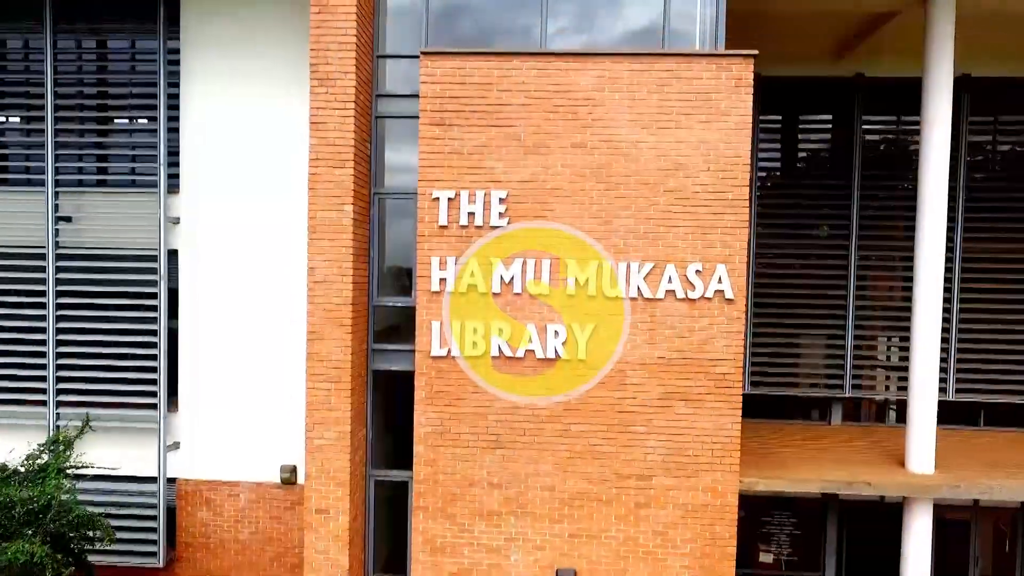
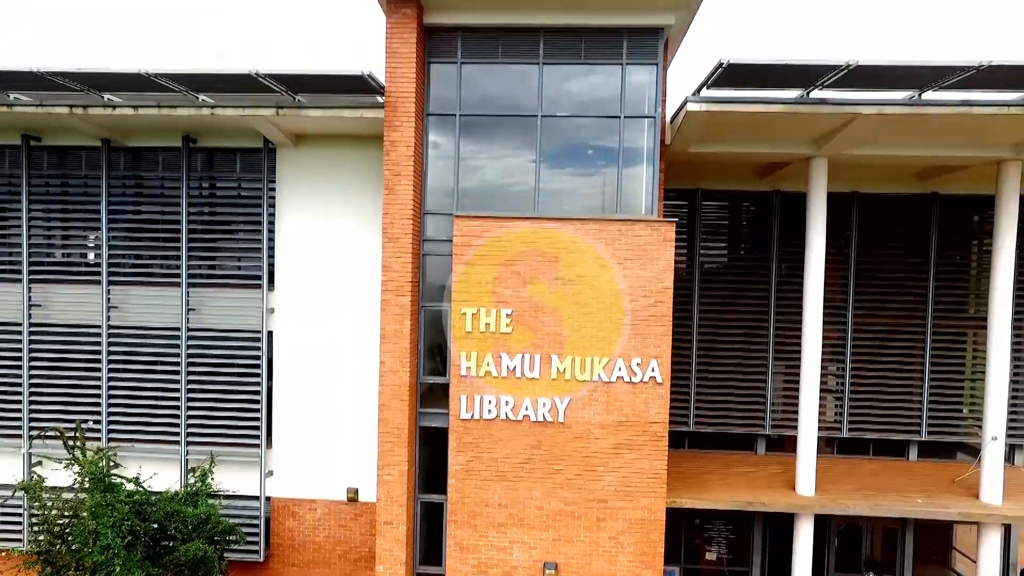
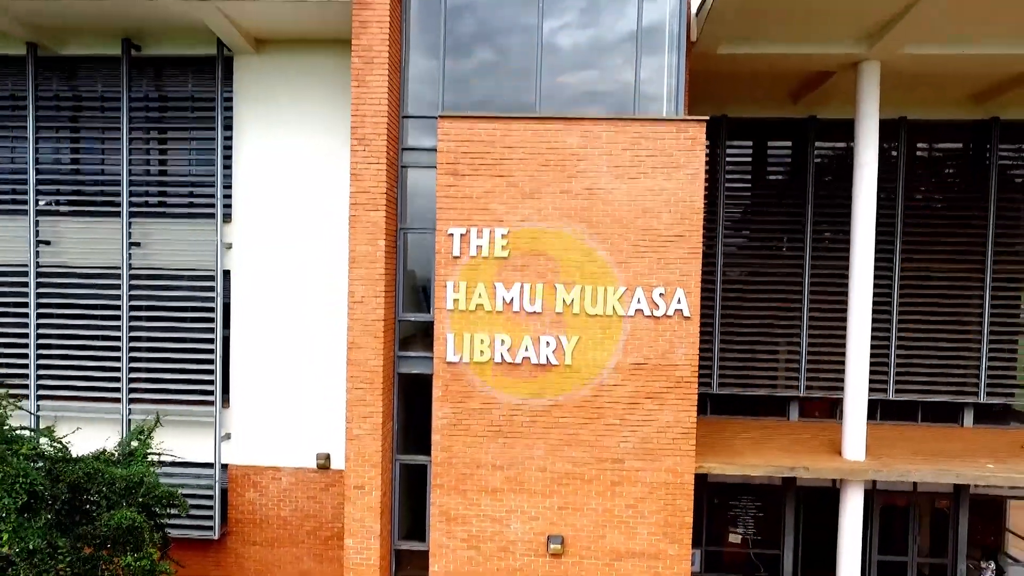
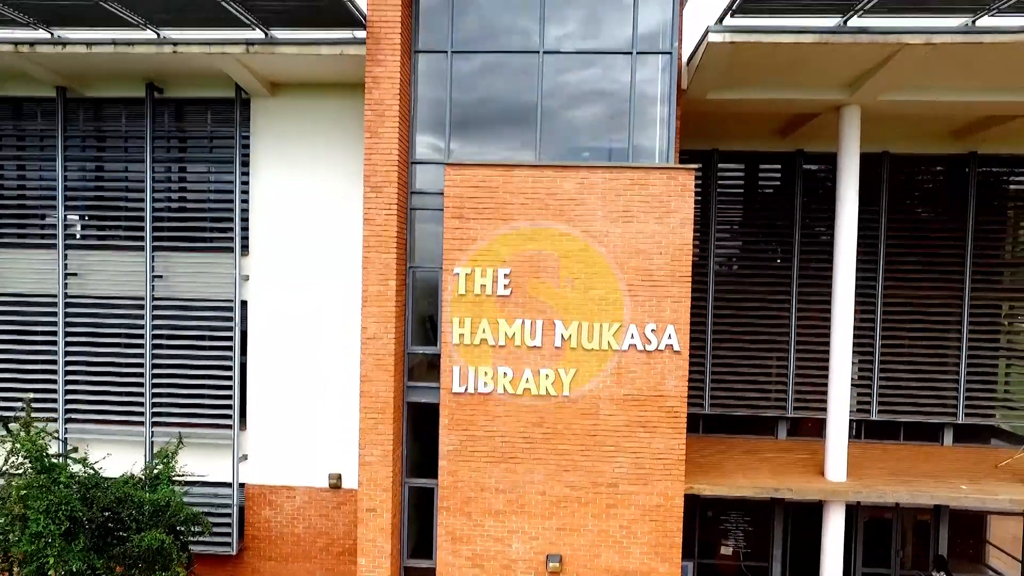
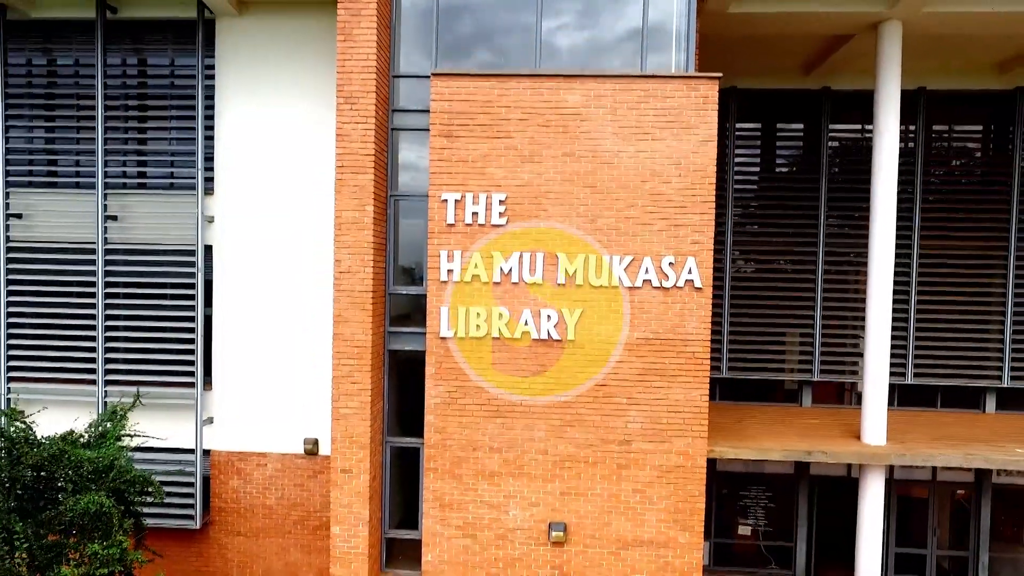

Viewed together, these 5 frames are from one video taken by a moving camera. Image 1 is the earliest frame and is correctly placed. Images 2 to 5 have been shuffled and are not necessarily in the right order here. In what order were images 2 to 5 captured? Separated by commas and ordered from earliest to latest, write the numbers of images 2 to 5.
5, 3, 4, 2
